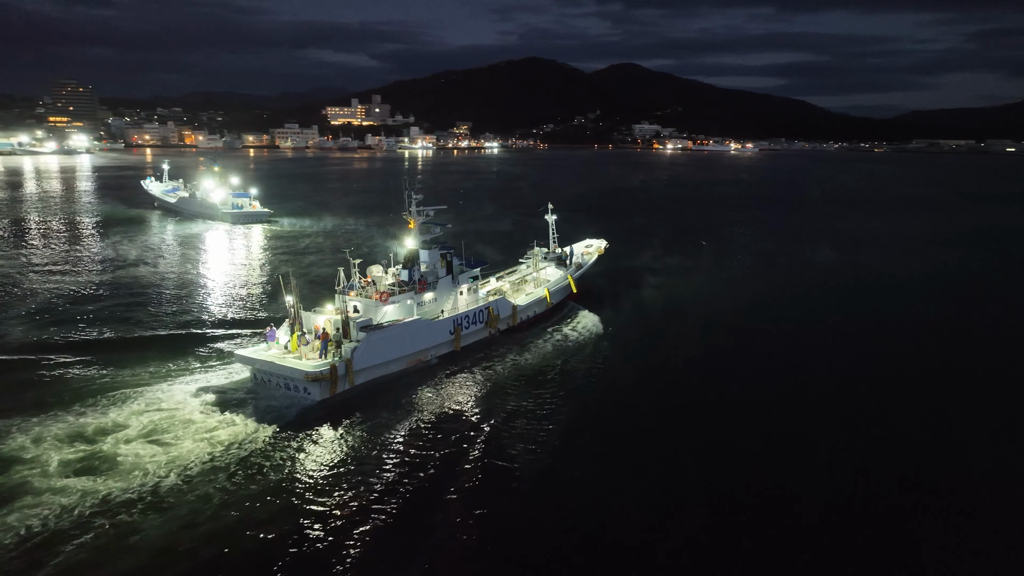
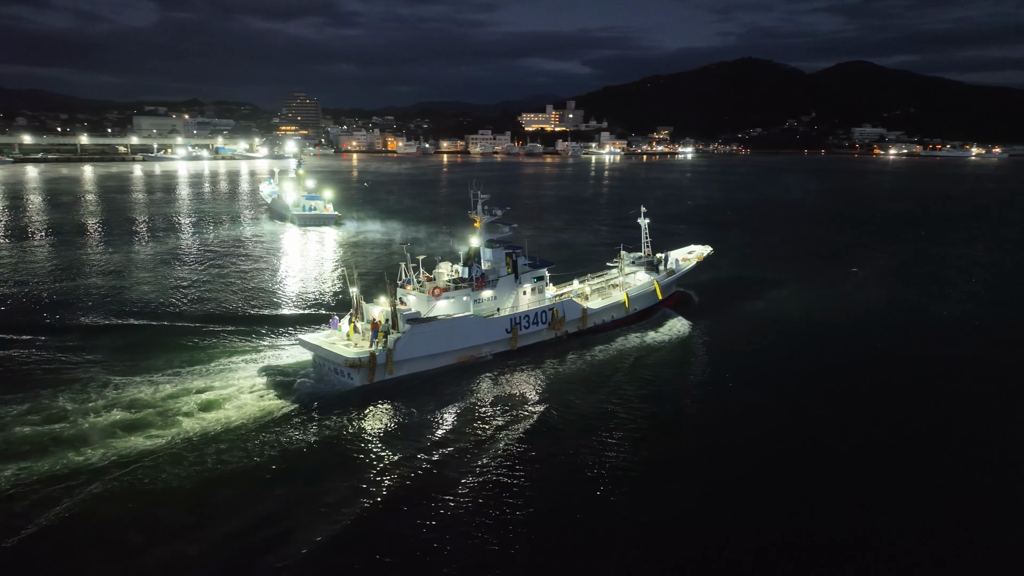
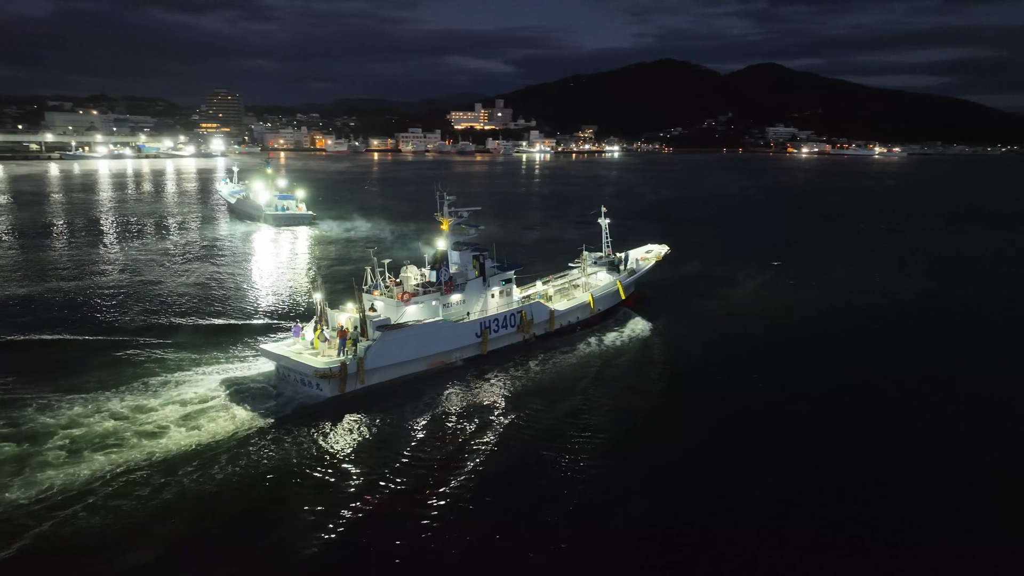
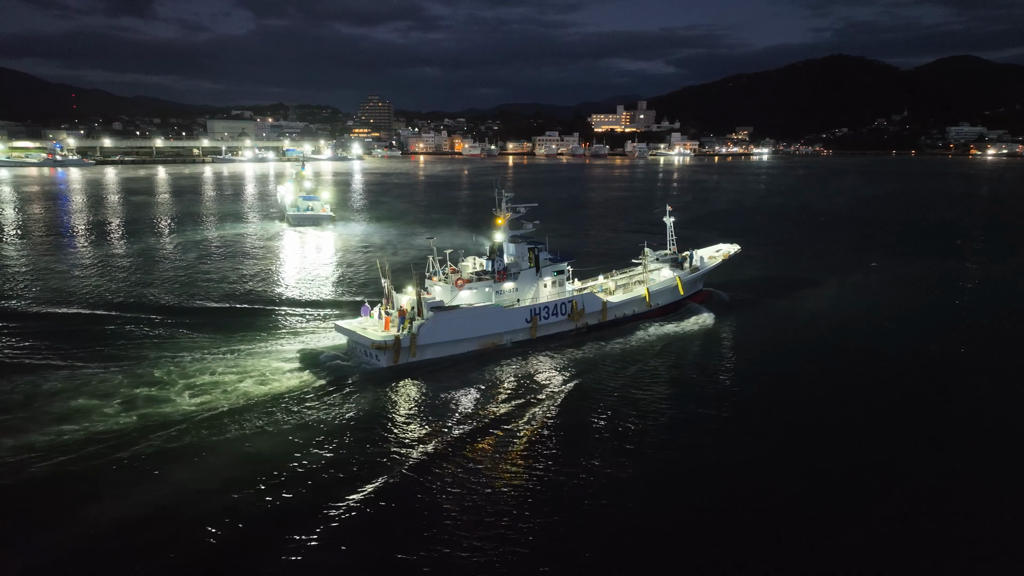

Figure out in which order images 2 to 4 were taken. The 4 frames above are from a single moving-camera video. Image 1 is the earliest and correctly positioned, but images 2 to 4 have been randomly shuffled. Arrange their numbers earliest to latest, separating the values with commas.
3, 2, 4
